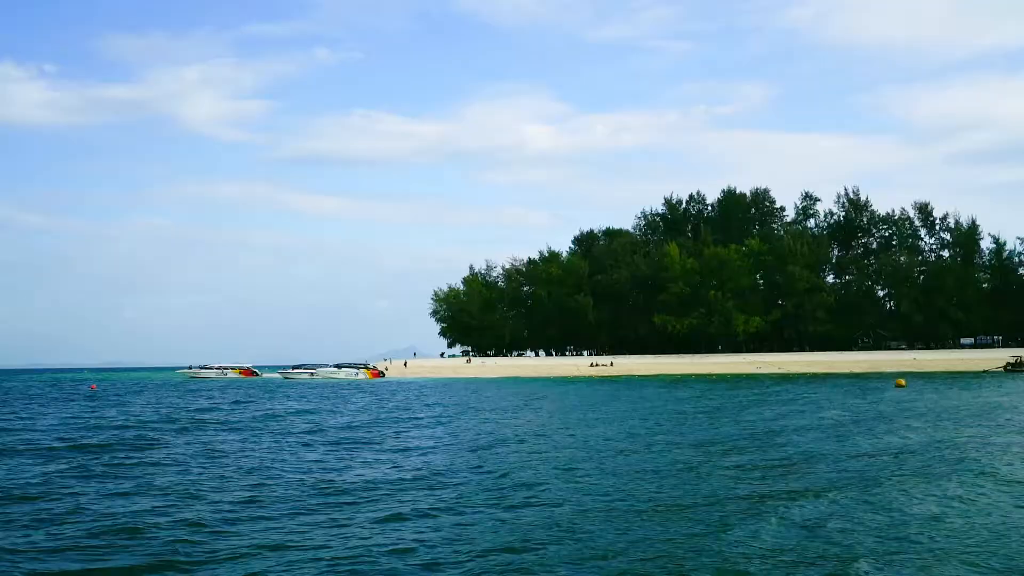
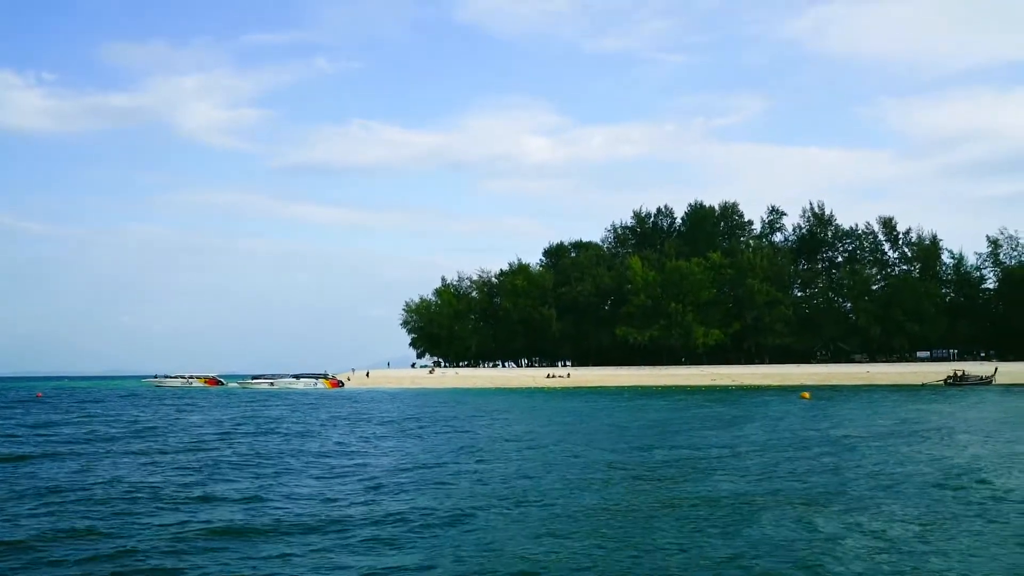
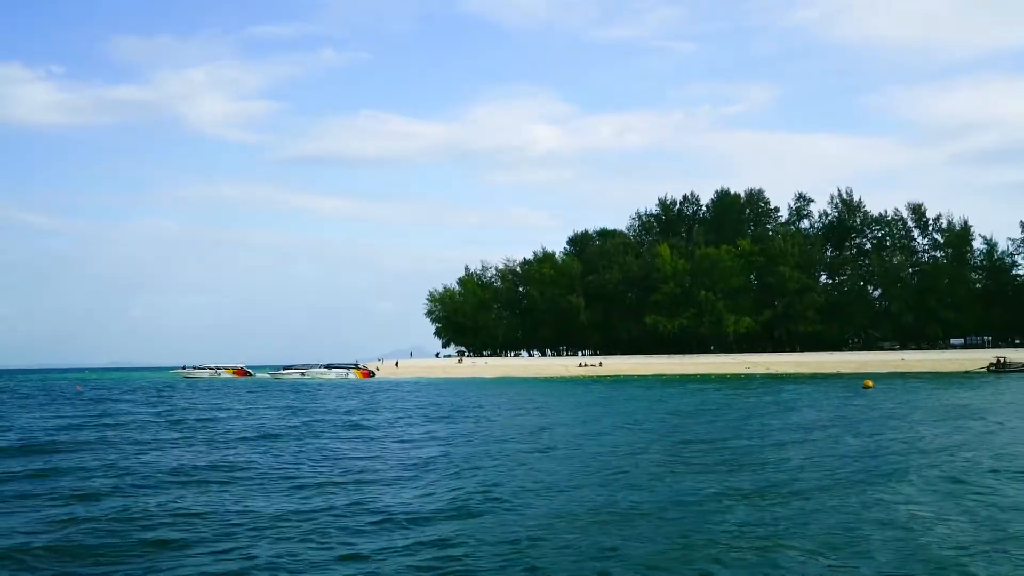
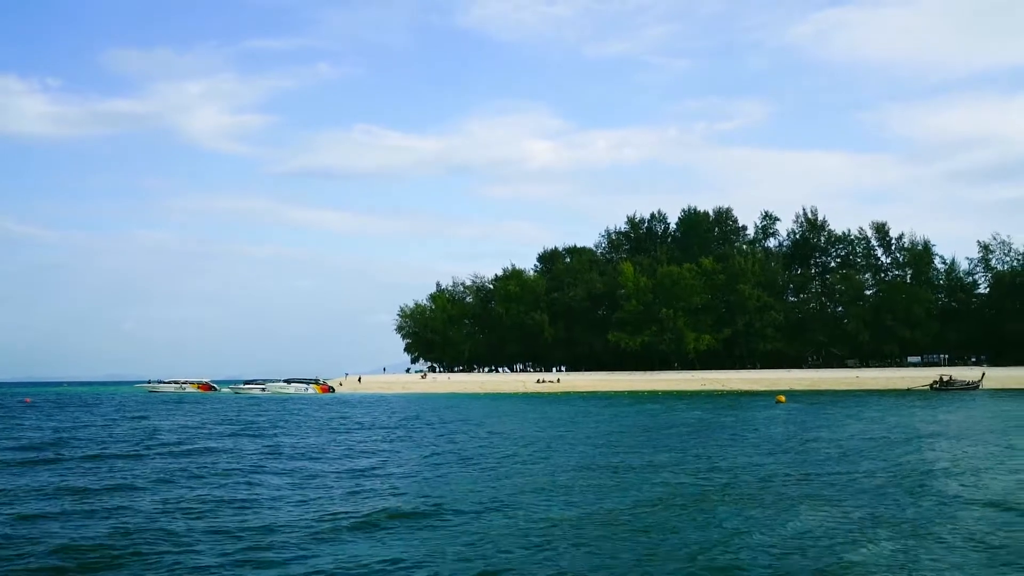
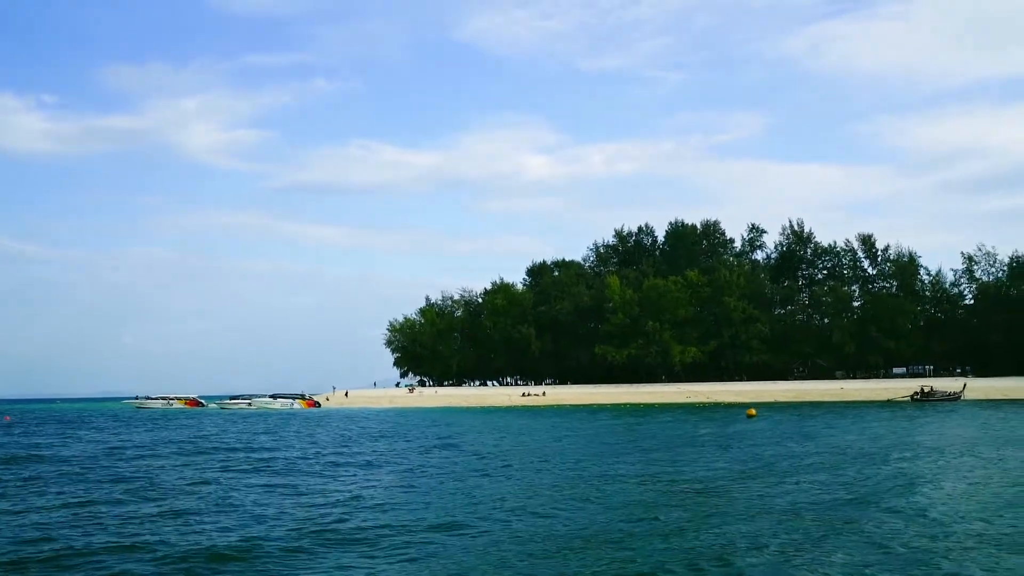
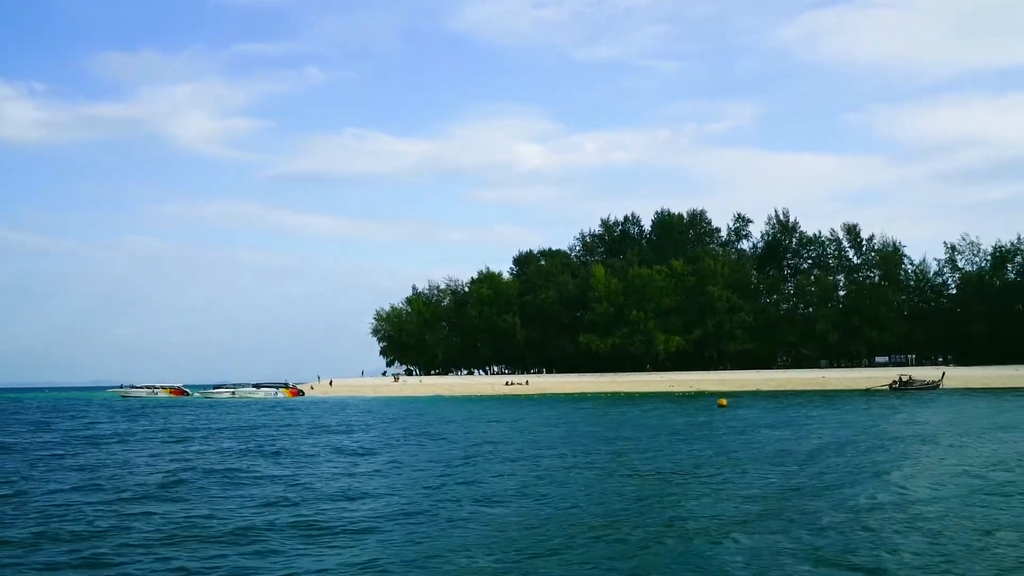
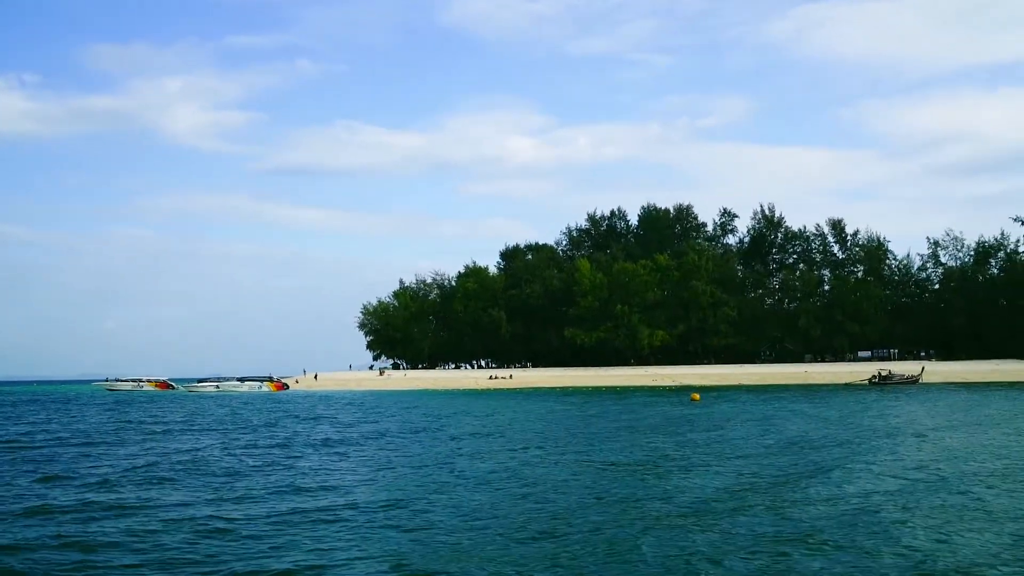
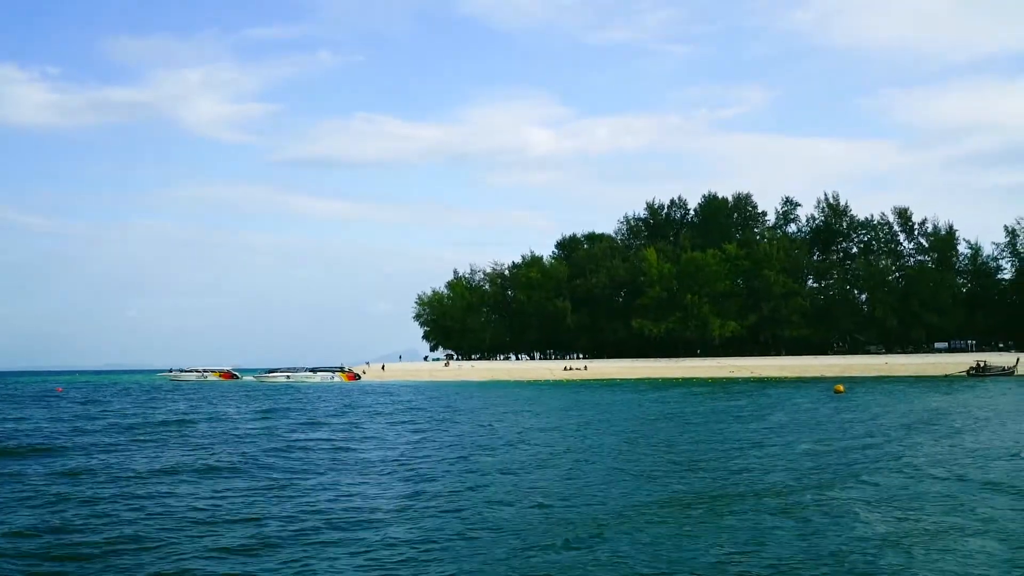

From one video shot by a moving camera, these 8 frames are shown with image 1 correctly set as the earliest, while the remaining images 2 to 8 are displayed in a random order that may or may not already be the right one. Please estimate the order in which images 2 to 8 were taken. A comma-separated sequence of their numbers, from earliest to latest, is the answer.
3, 8, 2, 4, 5, 6, 7
